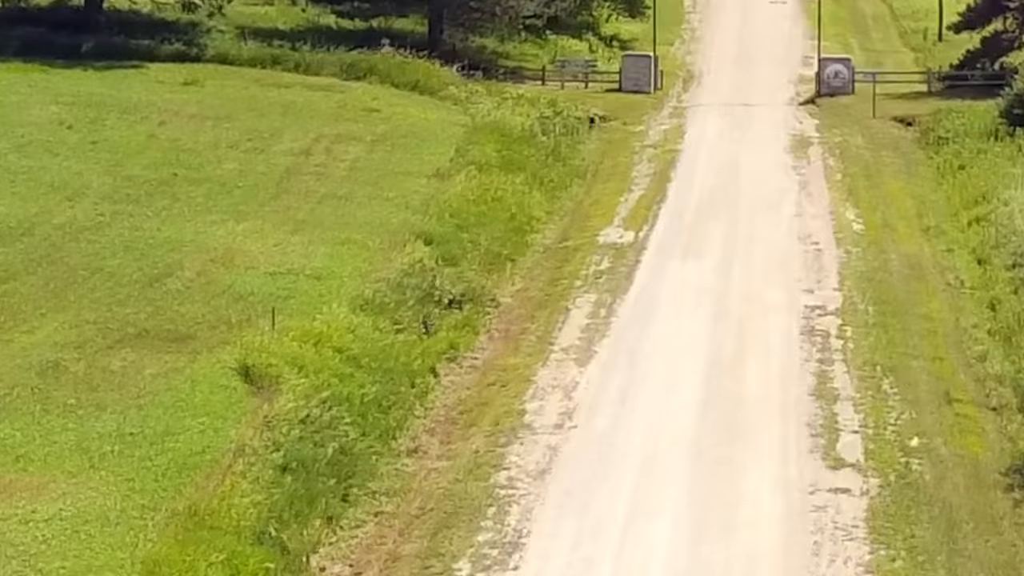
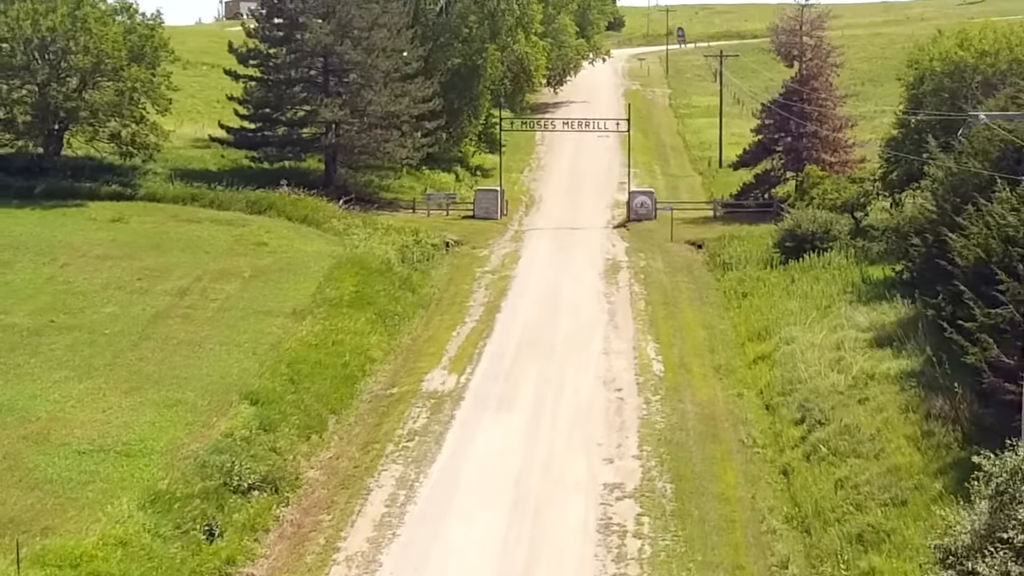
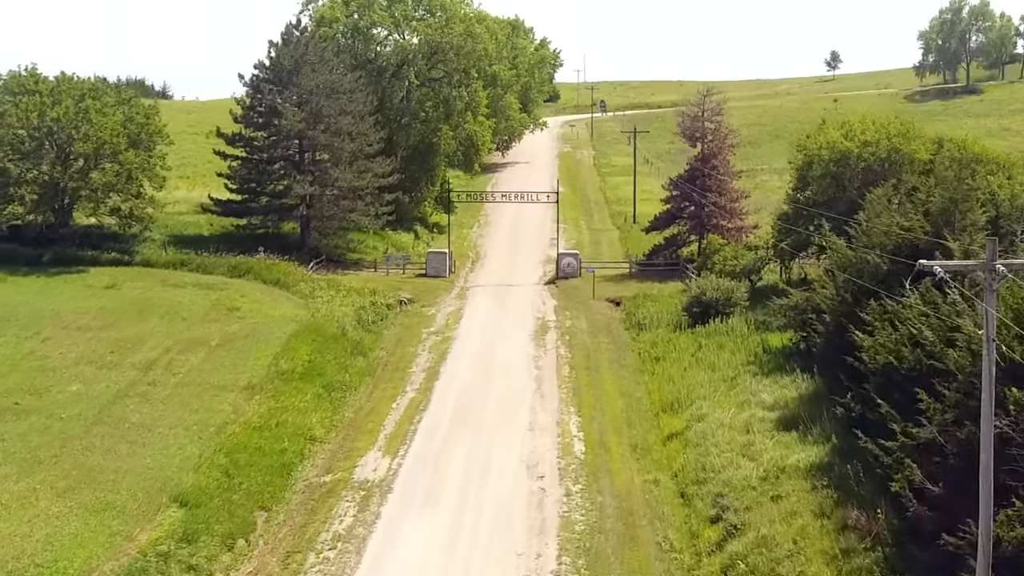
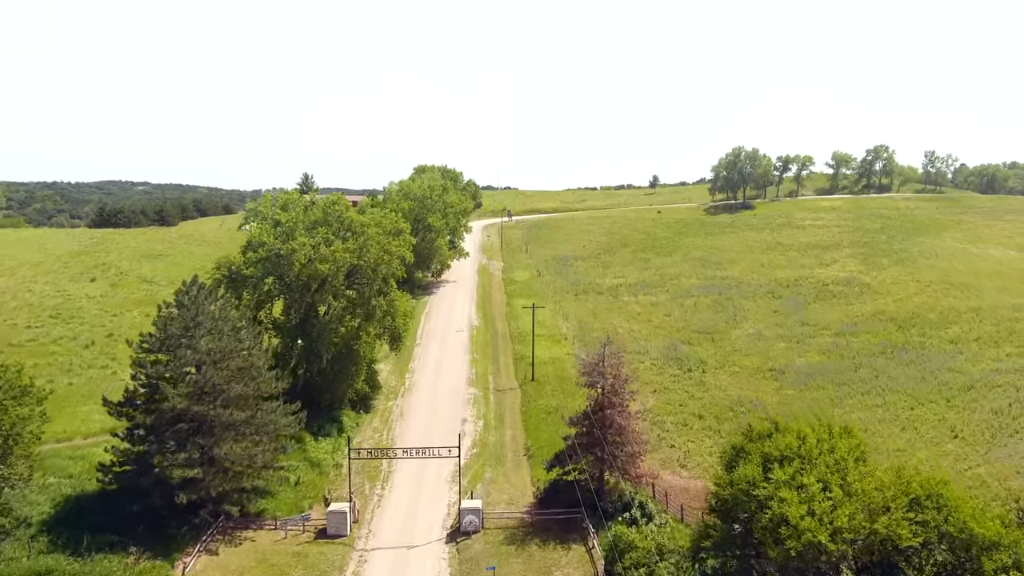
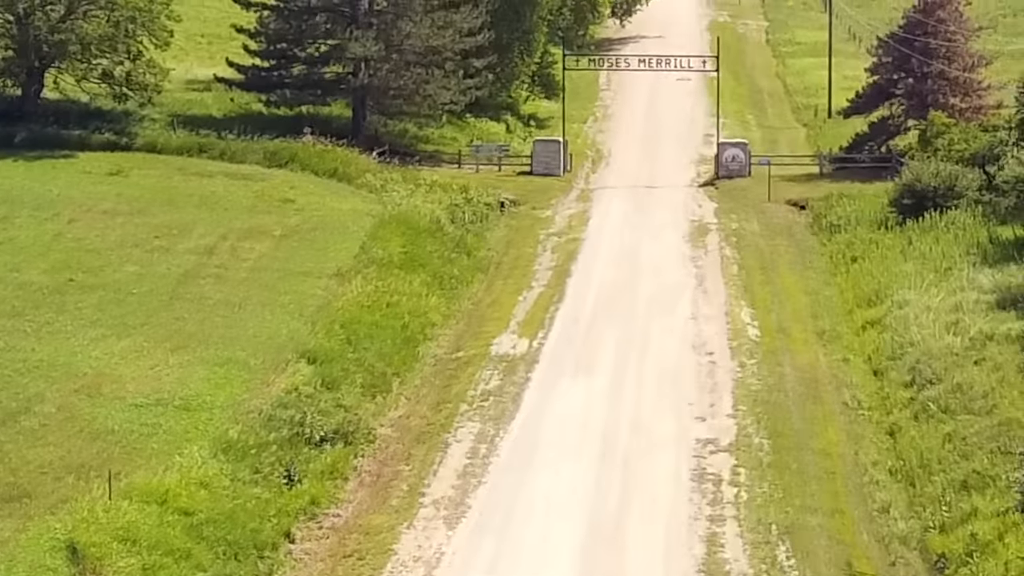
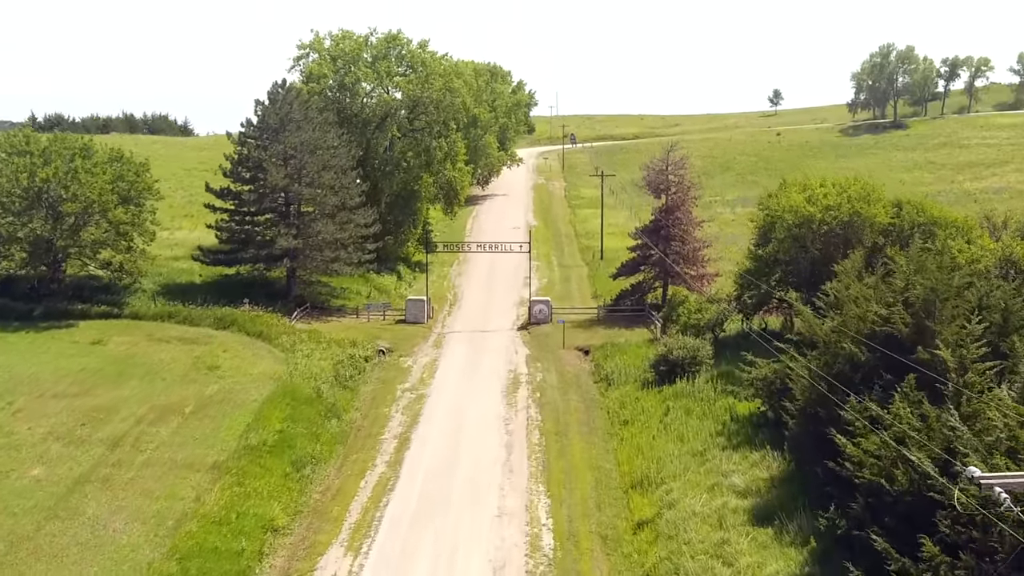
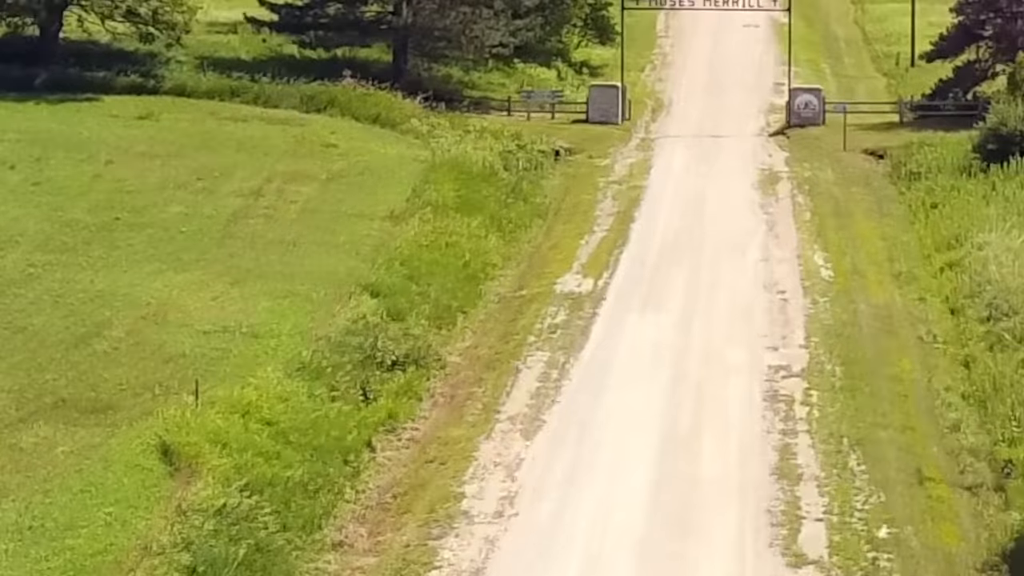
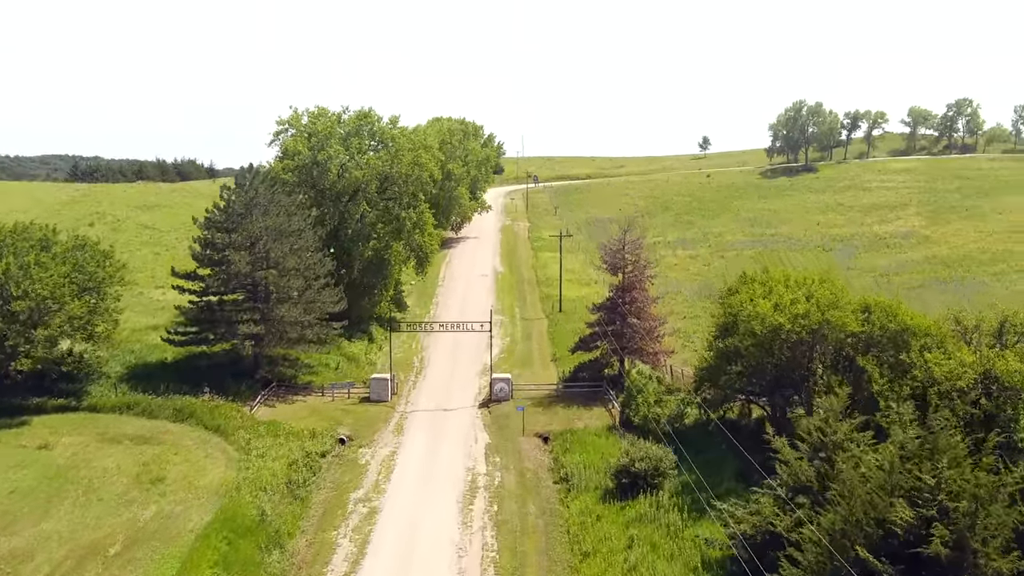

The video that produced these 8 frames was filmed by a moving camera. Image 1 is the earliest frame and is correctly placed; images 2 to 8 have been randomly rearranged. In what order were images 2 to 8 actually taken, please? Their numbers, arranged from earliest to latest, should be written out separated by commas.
7, 5, 2, 3, 6, 8, 4
